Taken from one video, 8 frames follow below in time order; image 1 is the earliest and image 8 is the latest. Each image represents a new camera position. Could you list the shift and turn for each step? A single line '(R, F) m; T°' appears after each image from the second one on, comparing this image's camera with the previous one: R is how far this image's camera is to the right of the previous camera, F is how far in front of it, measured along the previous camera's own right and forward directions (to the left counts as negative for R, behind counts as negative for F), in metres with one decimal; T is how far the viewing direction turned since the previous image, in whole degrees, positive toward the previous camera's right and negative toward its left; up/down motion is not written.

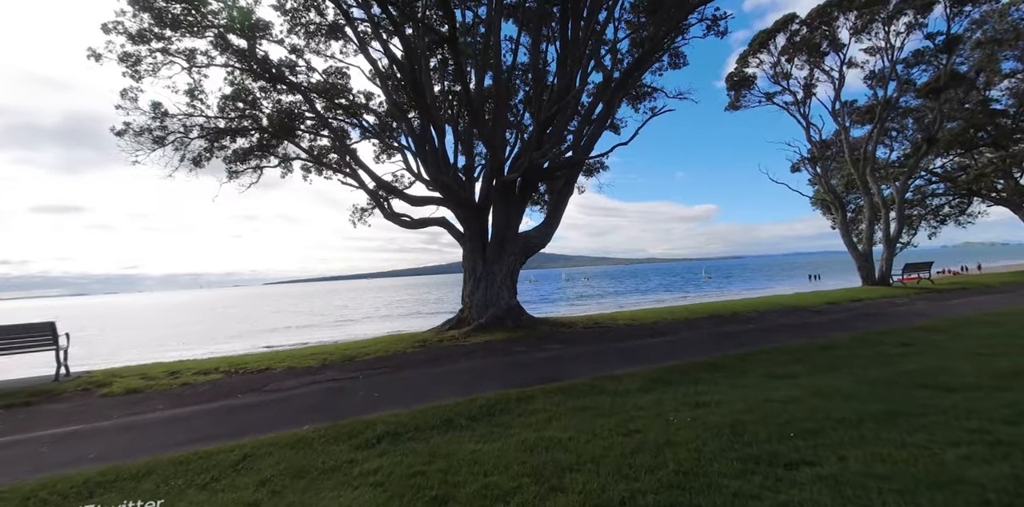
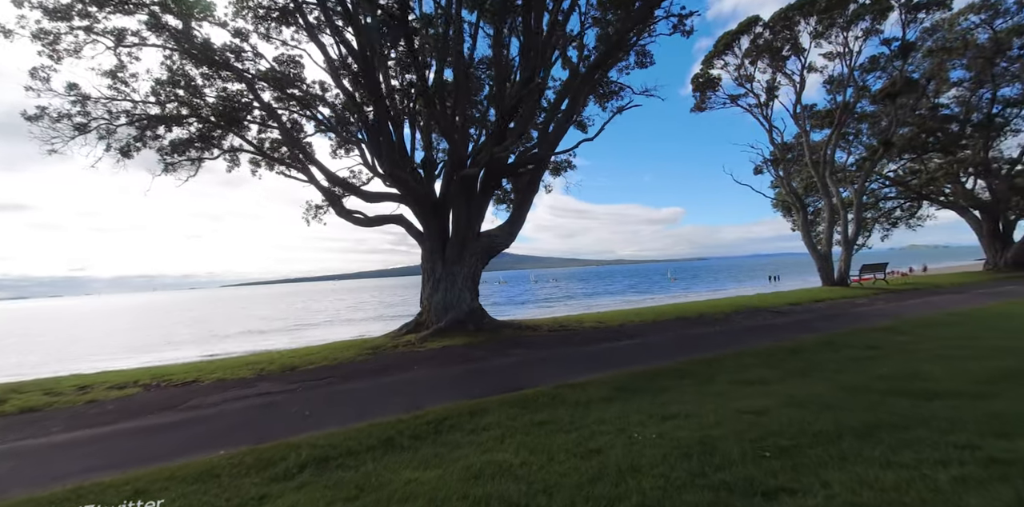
(+0.3, +0.6) m; +4°
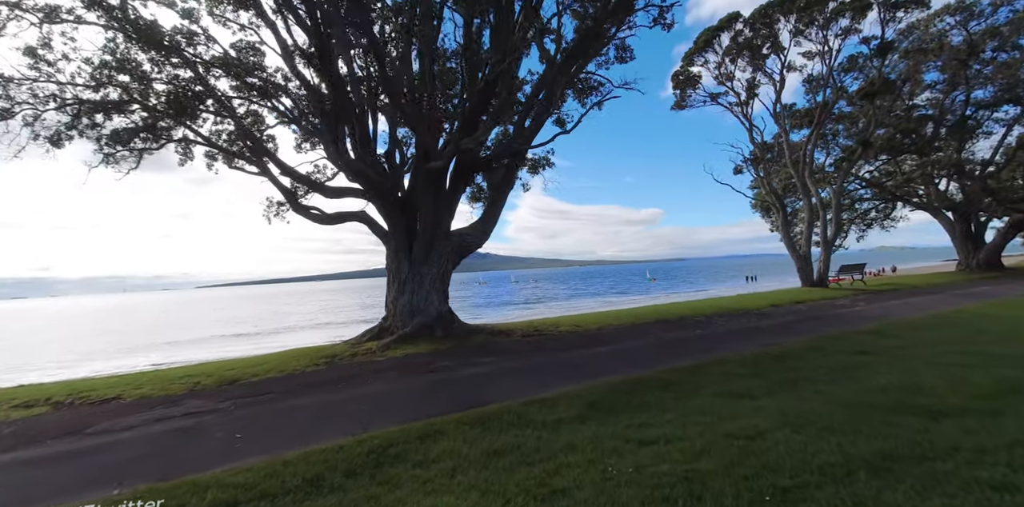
(+0.3, +0.7) m; +2°
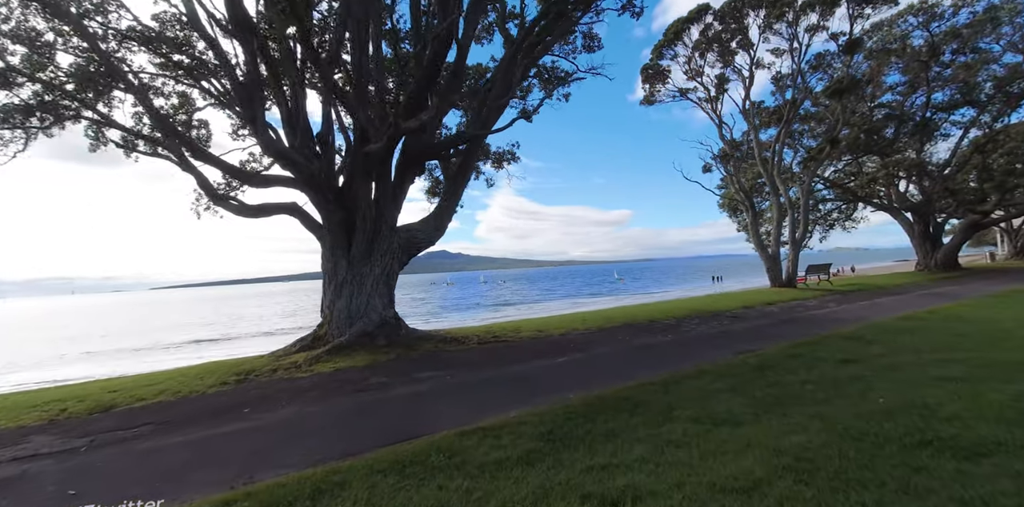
(+0.4, +1.1) m; +4°
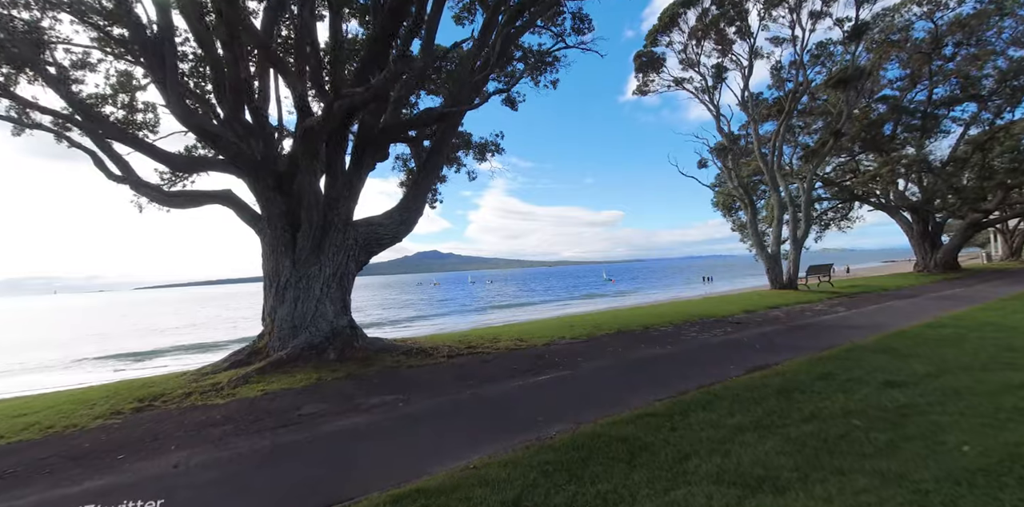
(+0.3, +1.3) m; +1°
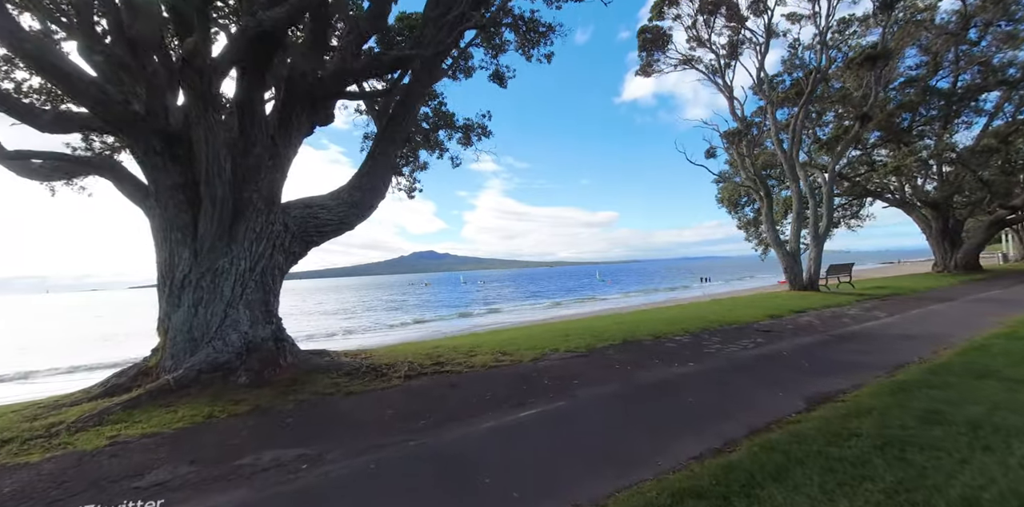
(+0.3, +1.9) m; +1°
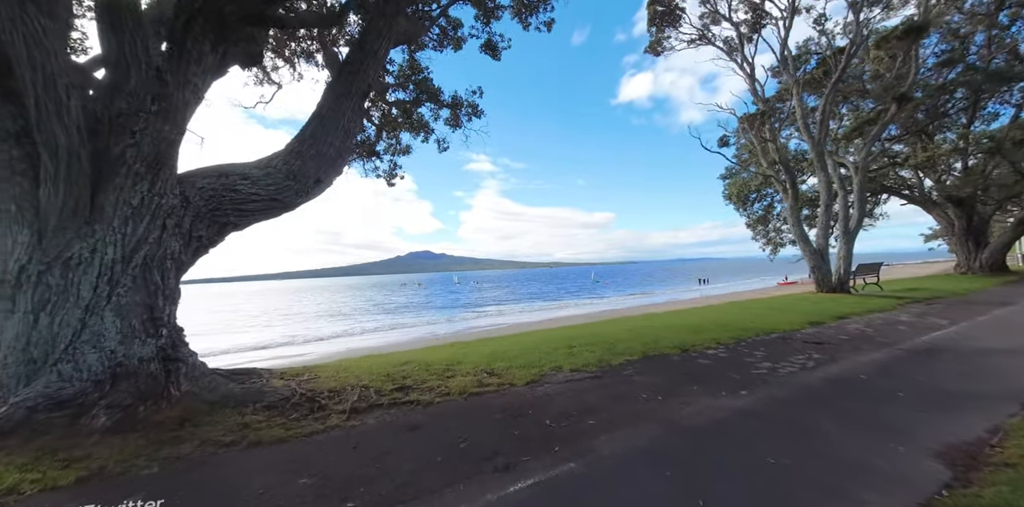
(+0.1, +1.8) m; +1°
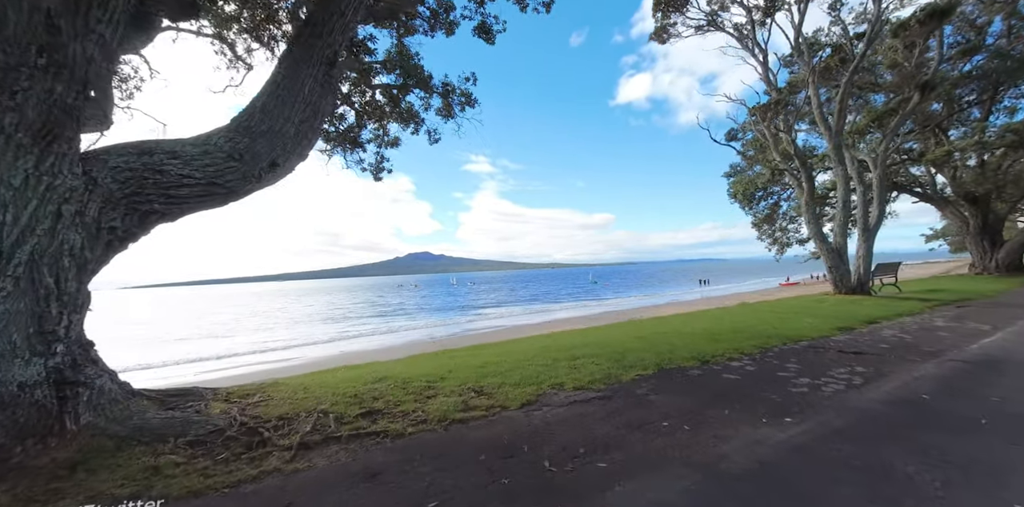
(+0.1, +0.9) m; 0°
